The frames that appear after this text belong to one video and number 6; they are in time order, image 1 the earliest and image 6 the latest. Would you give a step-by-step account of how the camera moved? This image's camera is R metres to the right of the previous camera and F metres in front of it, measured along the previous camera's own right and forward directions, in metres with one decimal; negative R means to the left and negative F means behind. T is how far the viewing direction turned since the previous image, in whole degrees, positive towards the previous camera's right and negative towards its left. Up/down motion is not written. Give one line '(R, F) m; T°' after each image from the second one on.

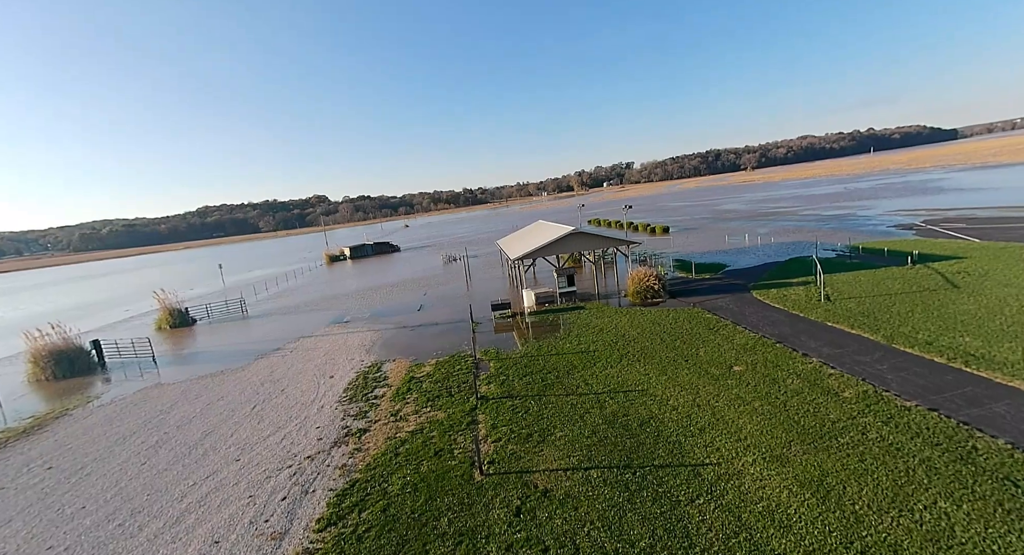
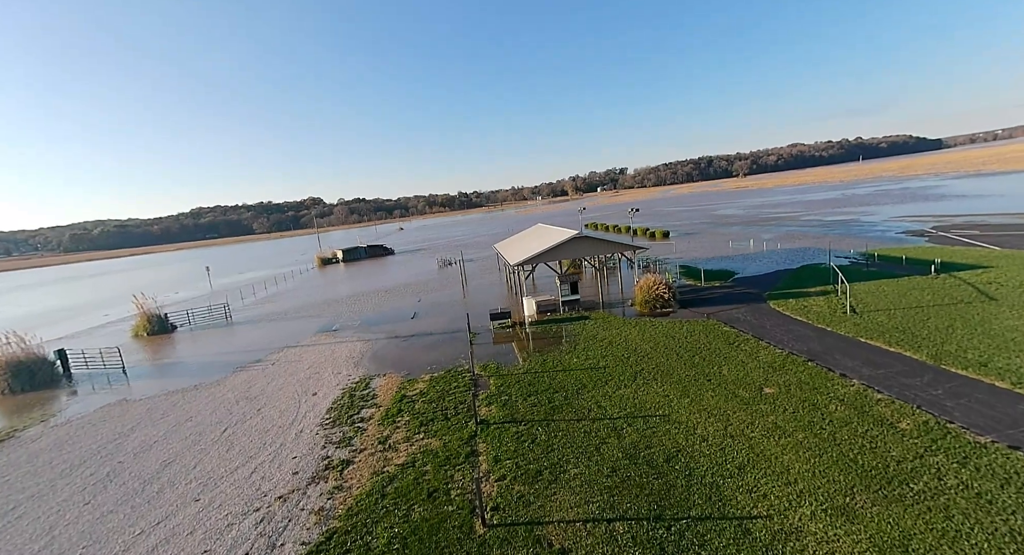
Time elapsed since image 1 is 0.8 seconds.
(-0.3, +1.4) m; +1°
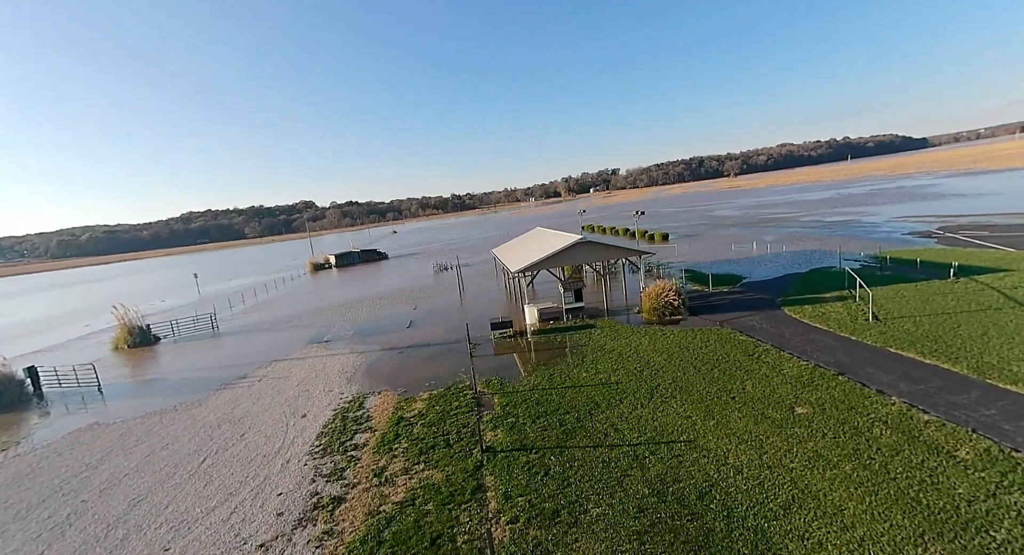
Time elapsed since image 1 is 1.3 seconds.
(-0.3, +1.0) m; +1°
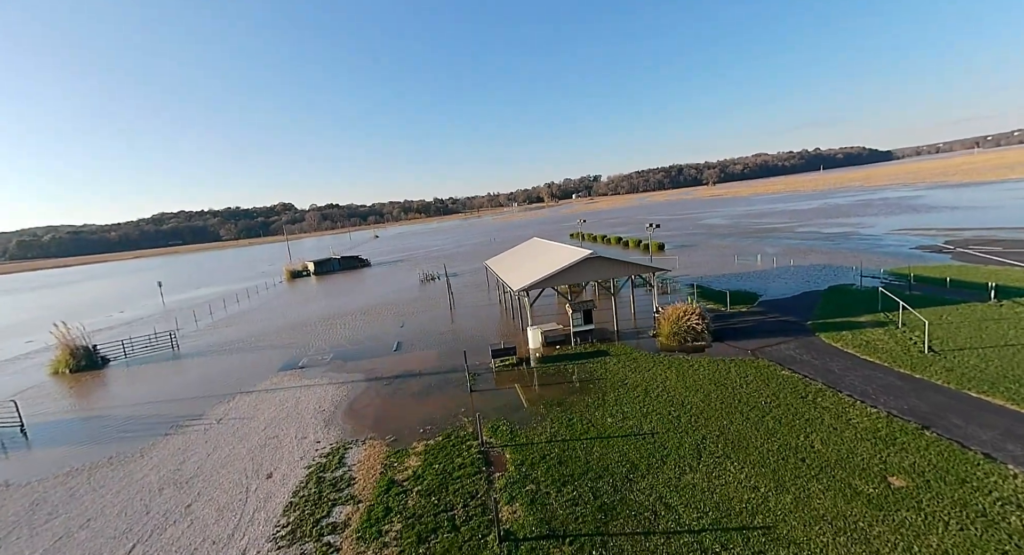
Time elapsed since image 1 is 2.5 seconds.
(-0.8, +2.3) m; +2°
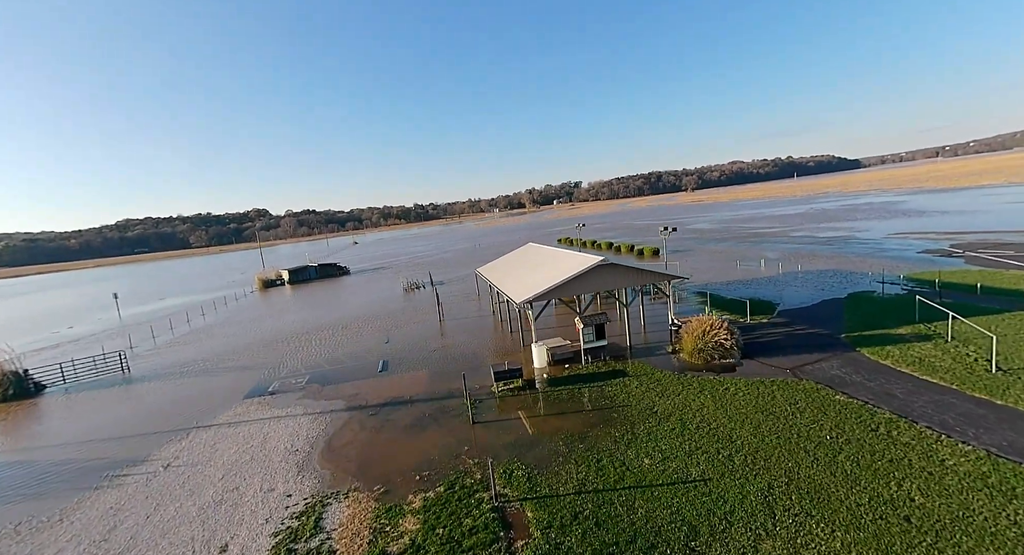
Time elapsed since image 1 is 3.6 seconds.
(-0.8, +2.2) m; +2°
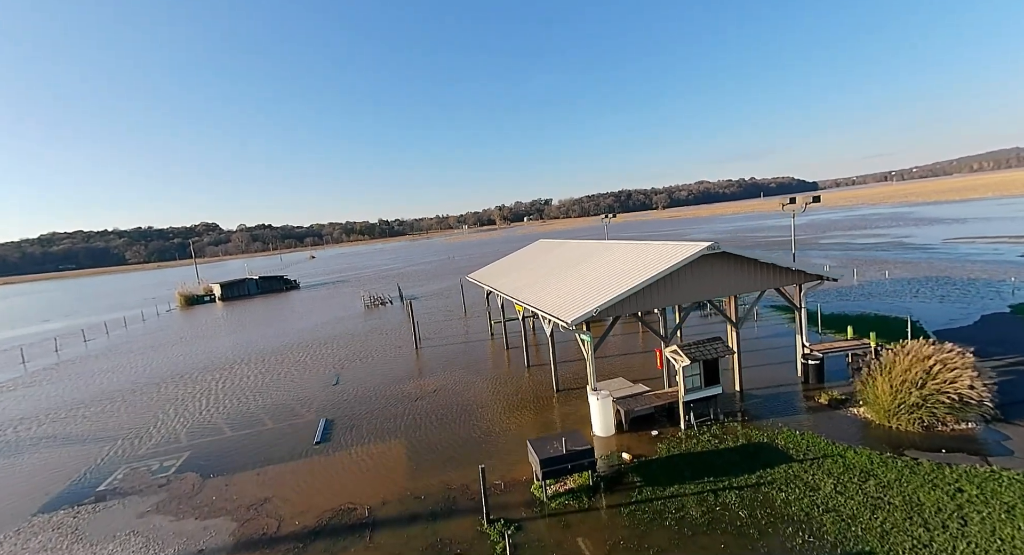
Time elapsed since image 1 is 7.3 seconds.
(-1.6, +7.6) m; +4°
